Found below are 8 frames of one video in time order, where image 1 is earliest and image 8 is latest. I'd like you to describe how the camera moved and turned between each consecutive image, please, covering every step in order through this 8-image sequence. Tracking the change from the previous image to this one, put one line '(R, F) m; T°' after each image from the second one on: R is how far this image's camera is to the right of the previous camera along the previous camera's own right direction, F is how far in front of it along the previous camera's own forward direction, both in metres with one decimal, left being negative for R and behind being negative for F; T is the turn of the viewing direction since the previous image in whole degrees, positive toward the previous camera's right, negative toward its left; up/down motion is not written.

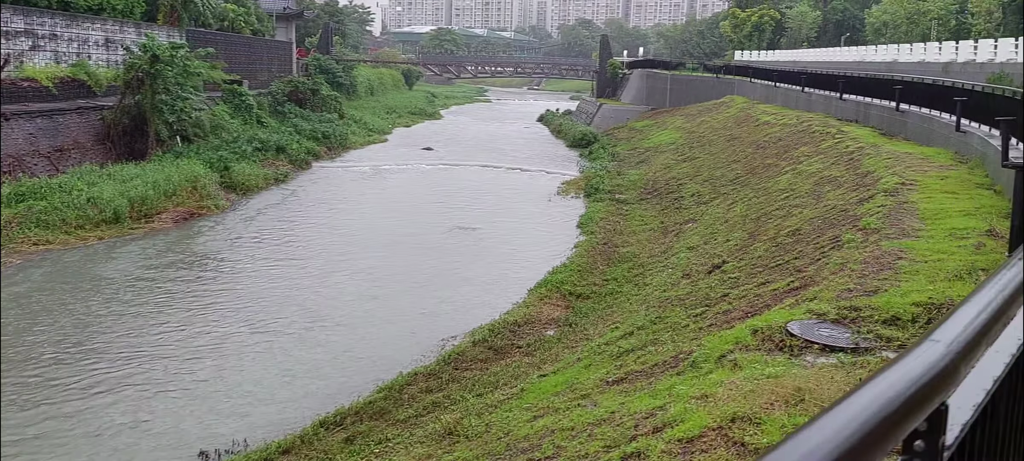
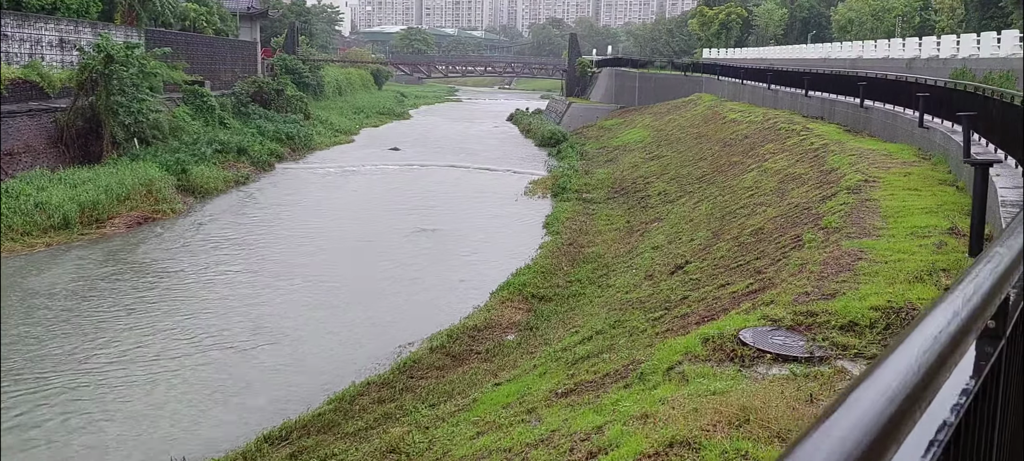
(+0.1, +0.2) m; +2°
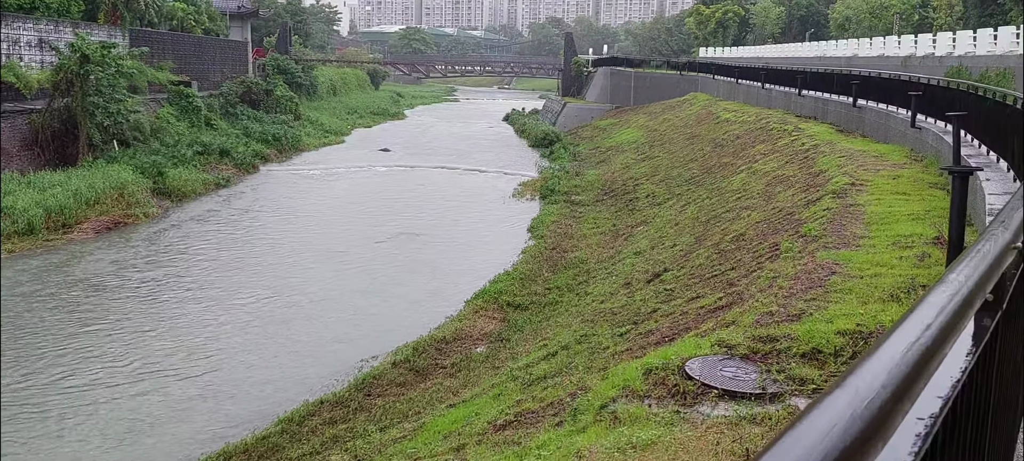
(+0.2, +0.3) m; 0°
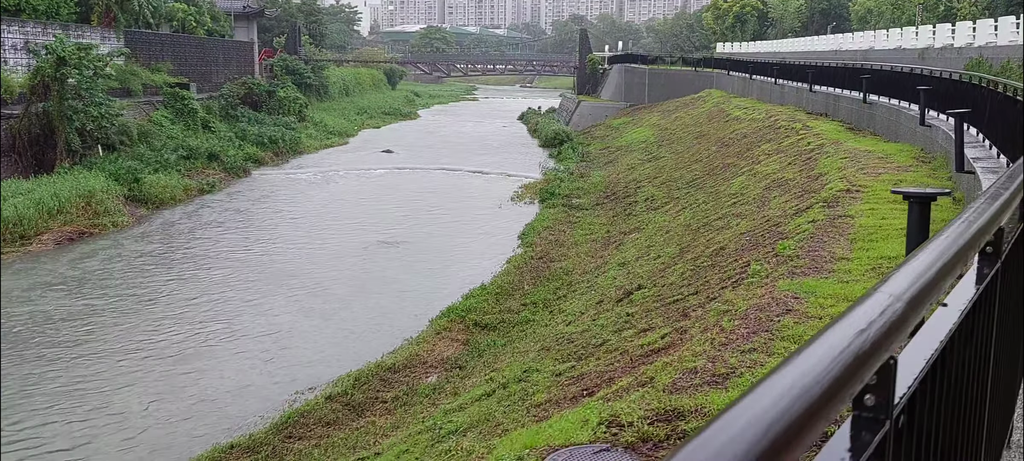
(+0.4, +0.6) m; -2°
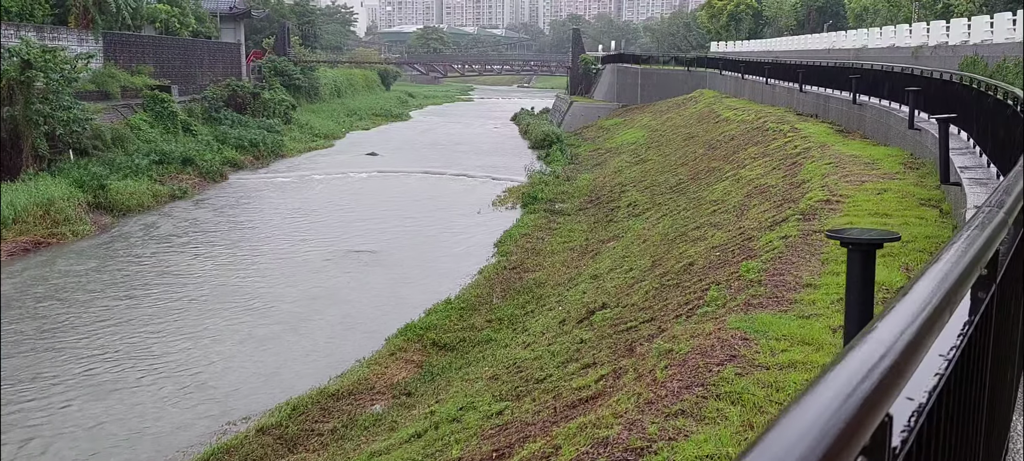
(+0.3, +0.4) m; 0°
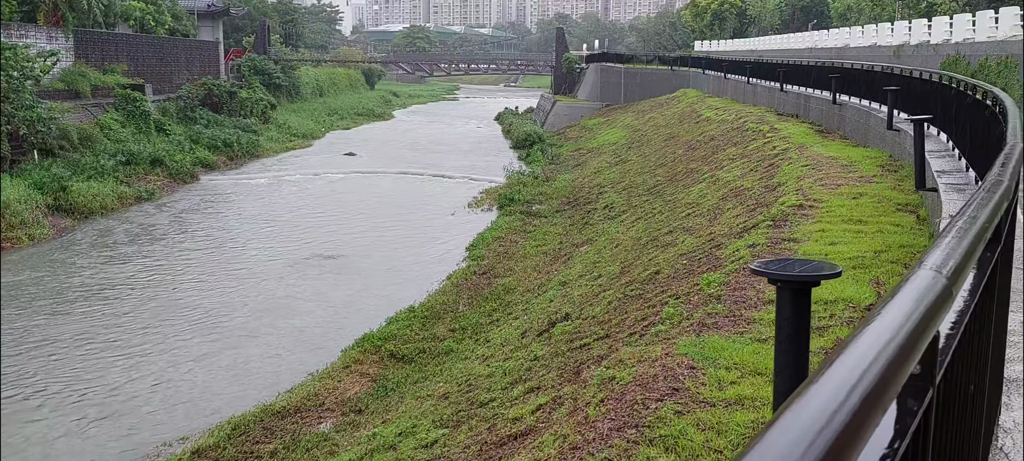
(+0.2, +0.3) m; +1°
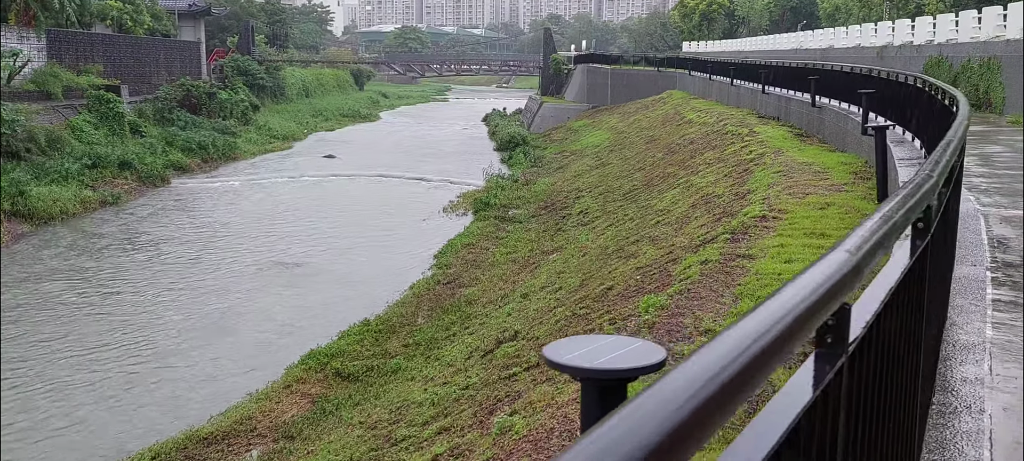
(+0.3, +0.3) m; 0°
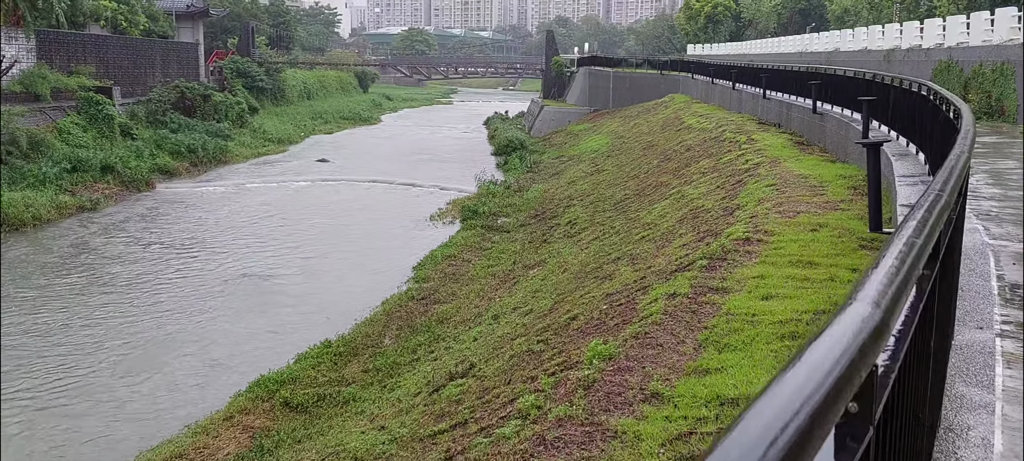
(+0.2, +0.4) m; -1°
